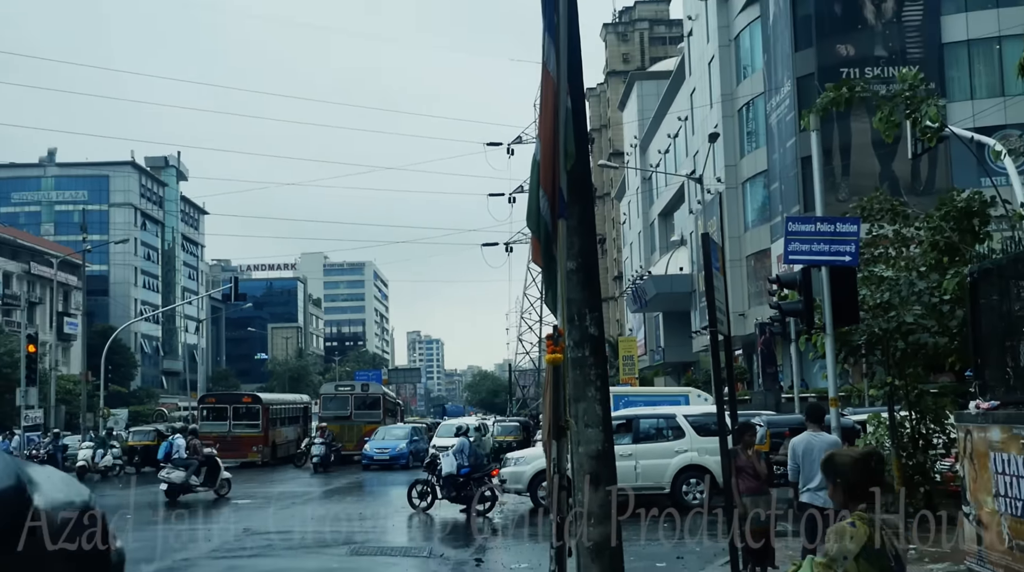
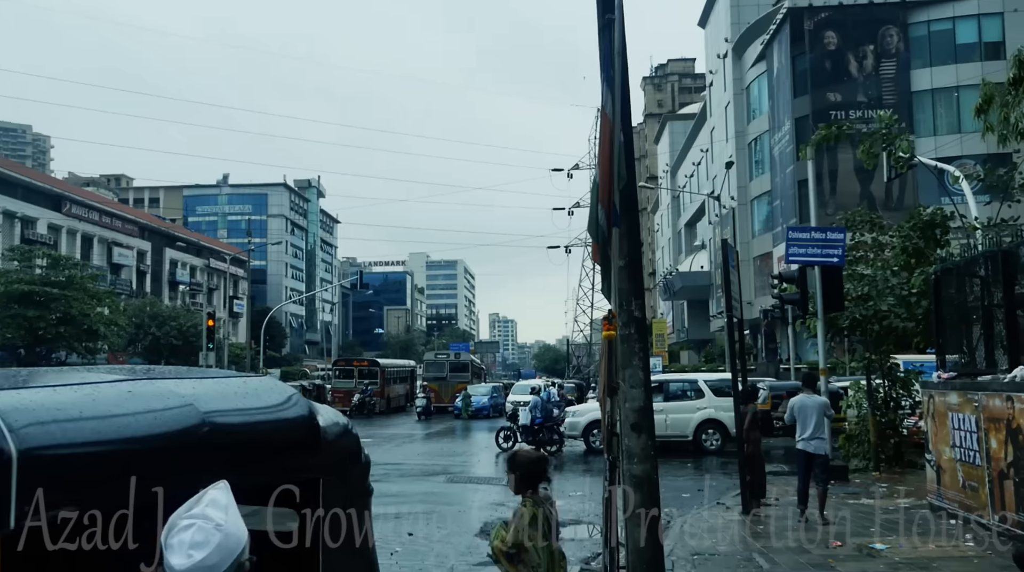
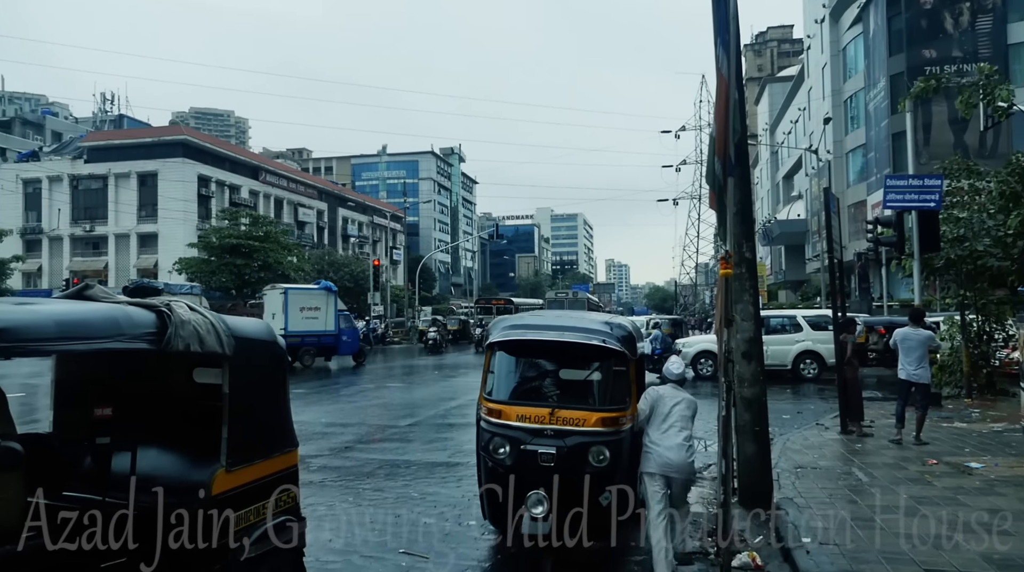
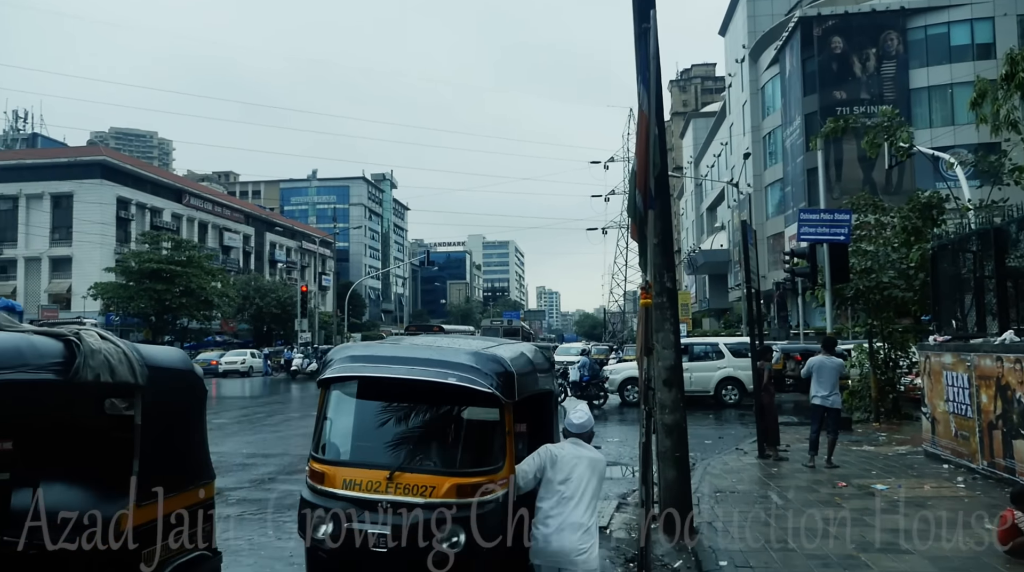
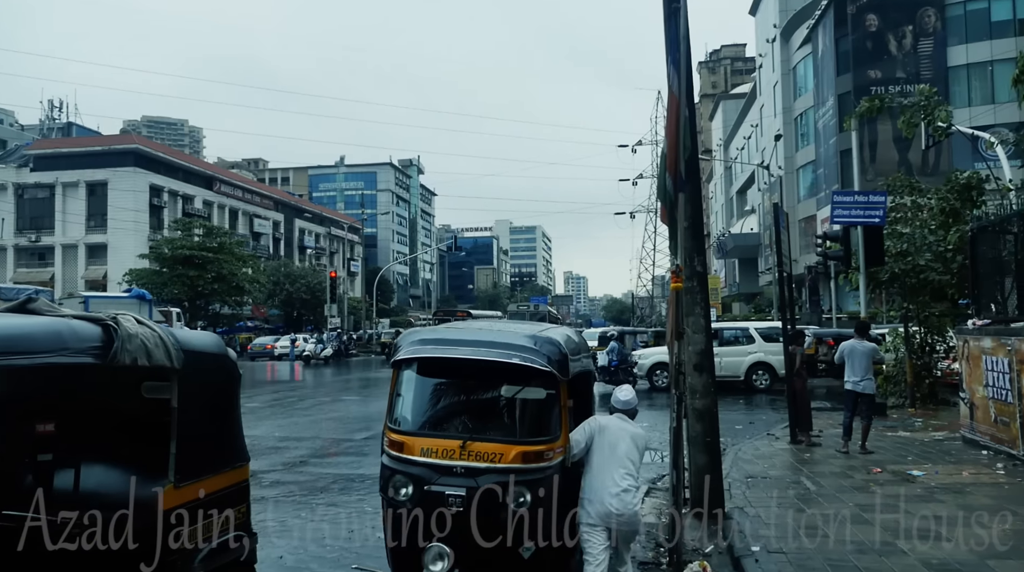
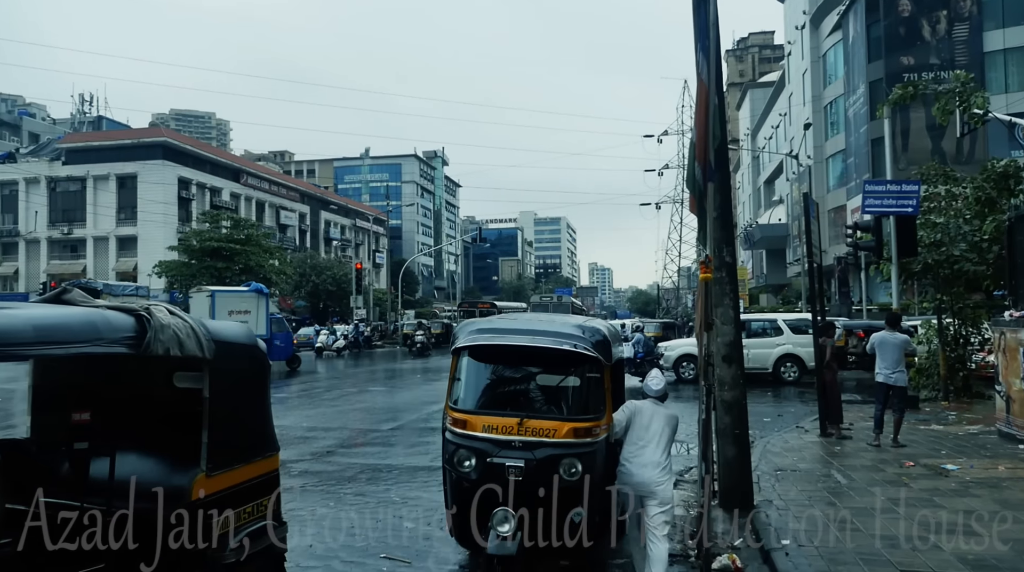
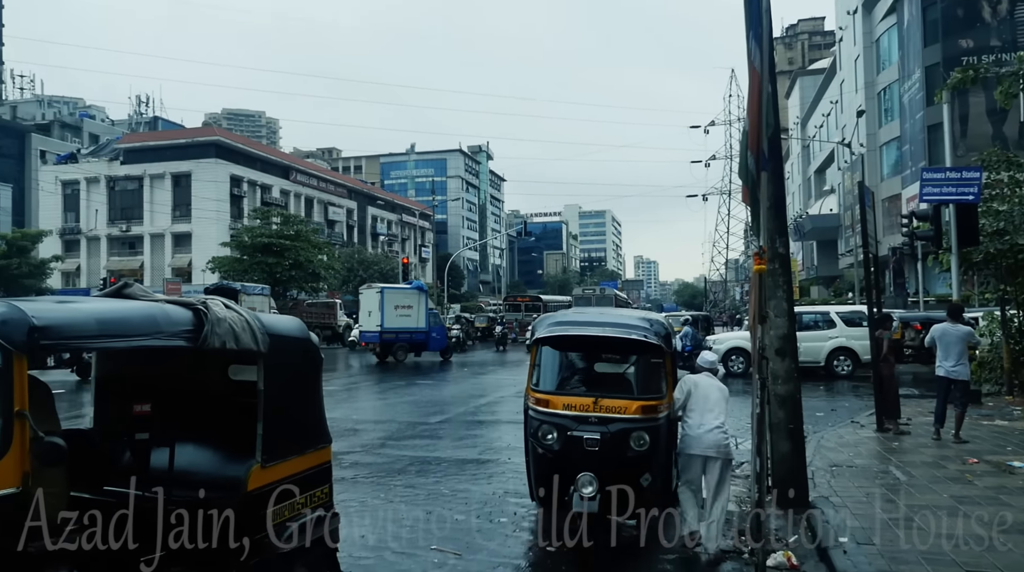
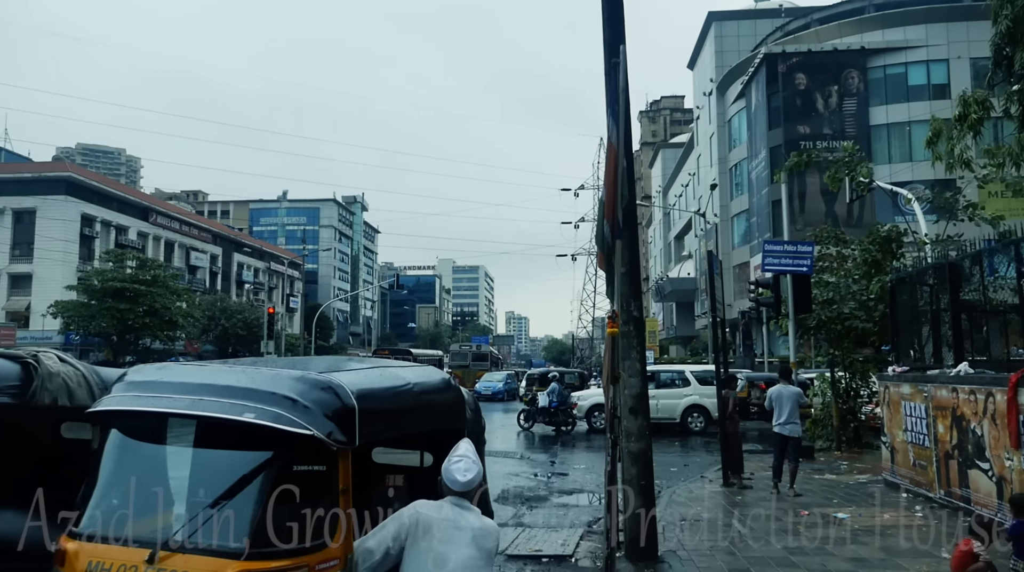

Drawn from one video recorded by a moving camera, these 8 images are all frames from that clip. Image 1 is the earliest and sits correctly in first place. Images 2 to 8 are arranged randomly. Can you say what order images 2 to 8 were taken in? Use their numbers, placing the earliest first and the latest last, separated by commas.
2, 8, 4, 5, 6, 3, 7
